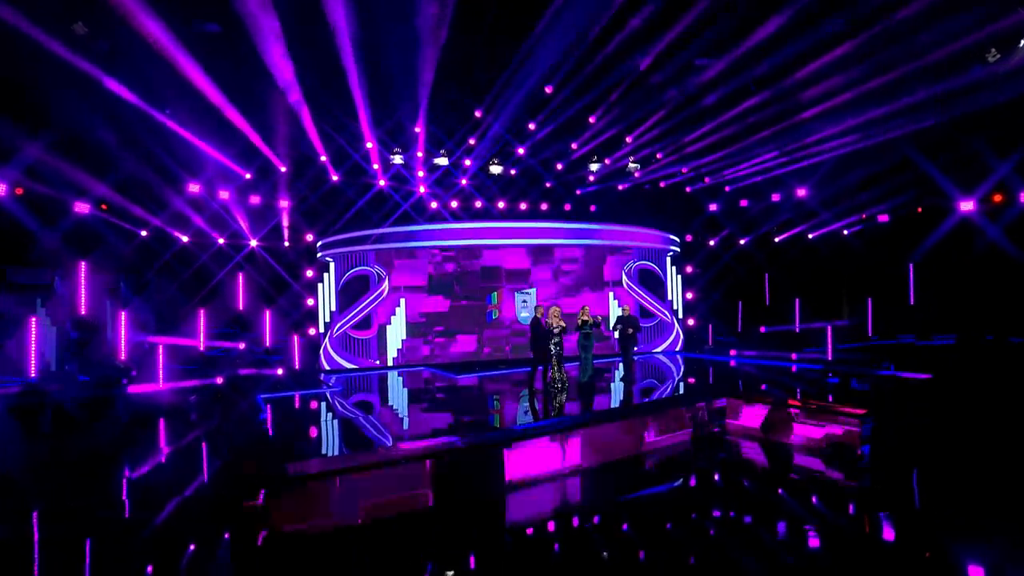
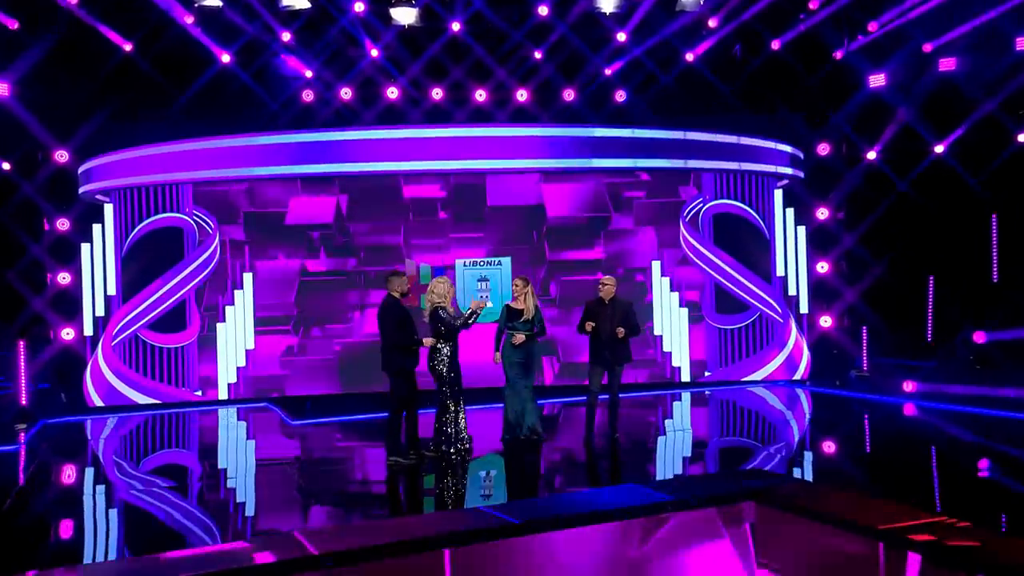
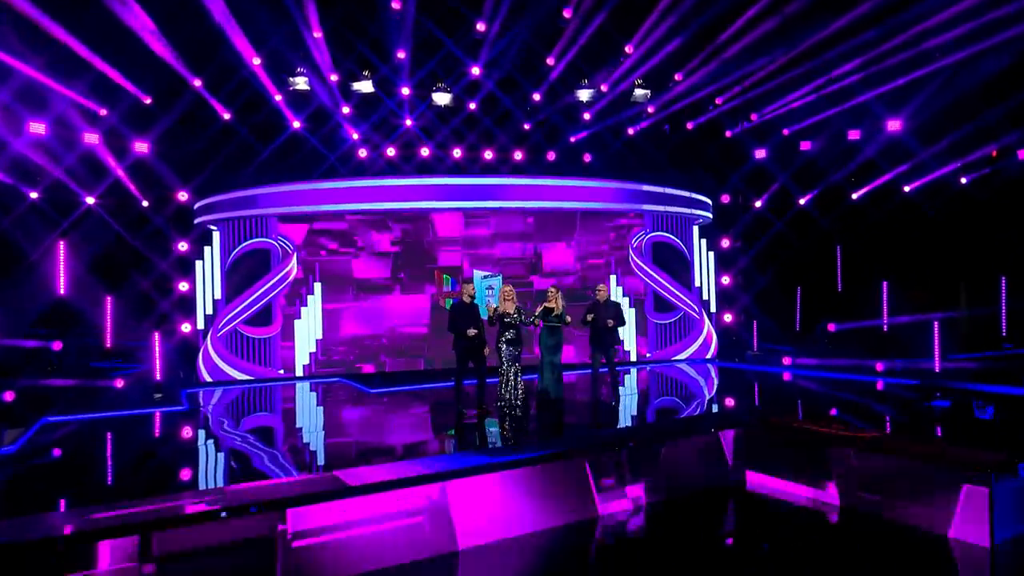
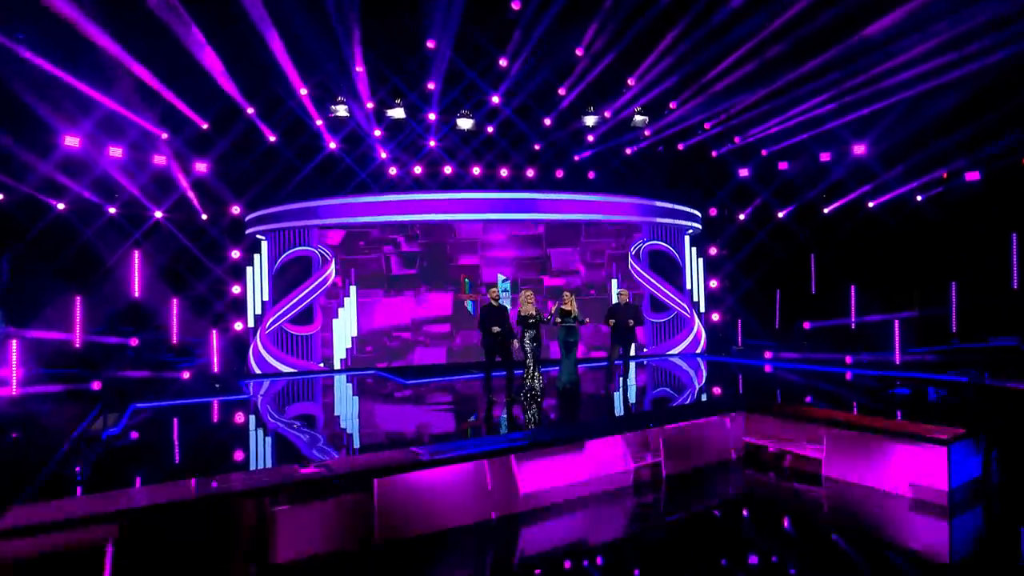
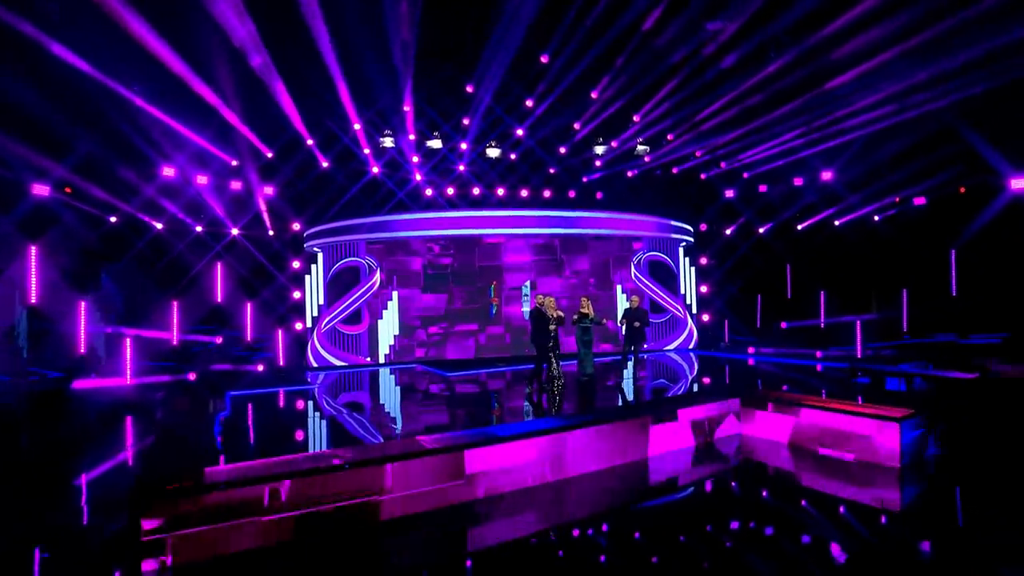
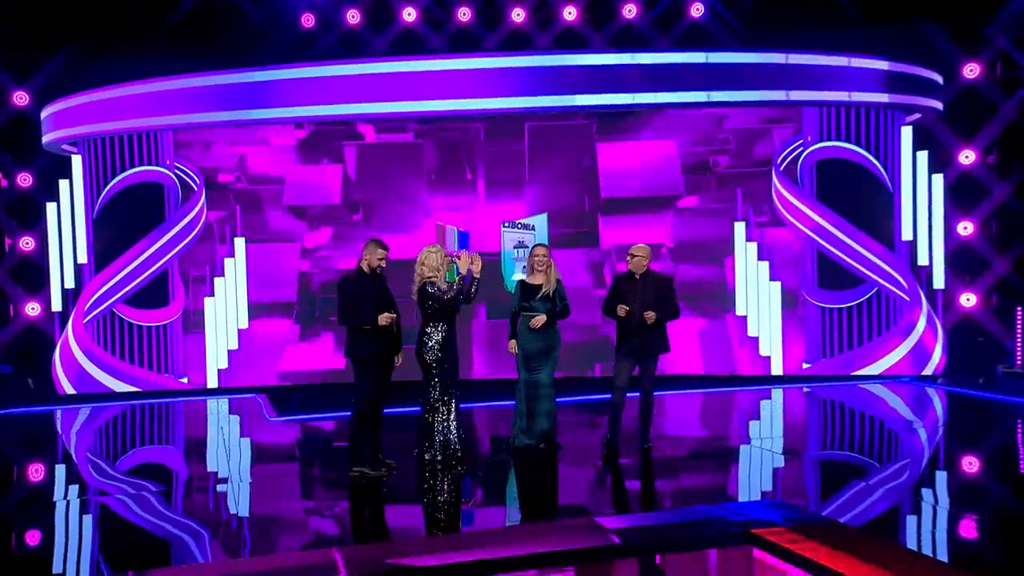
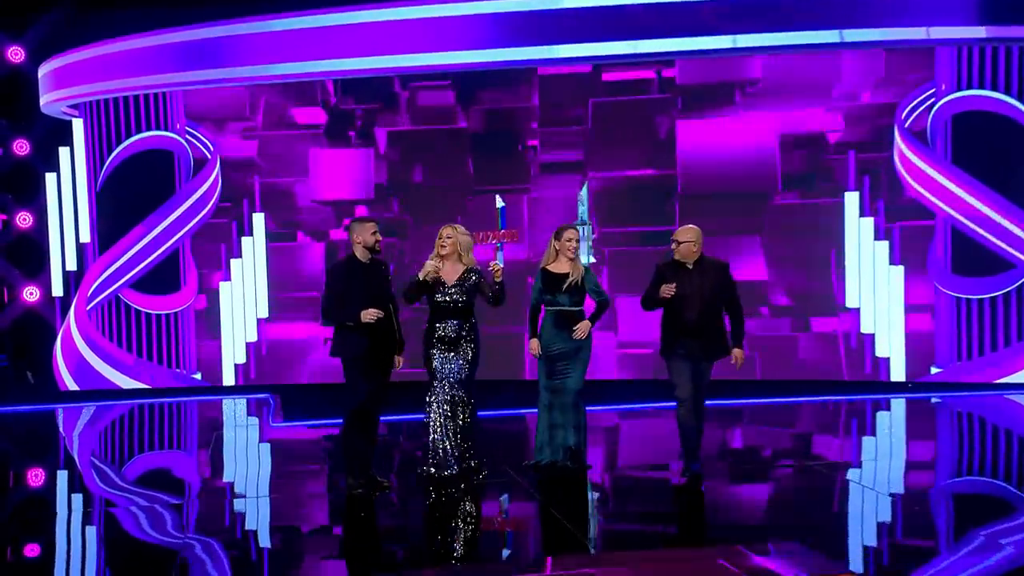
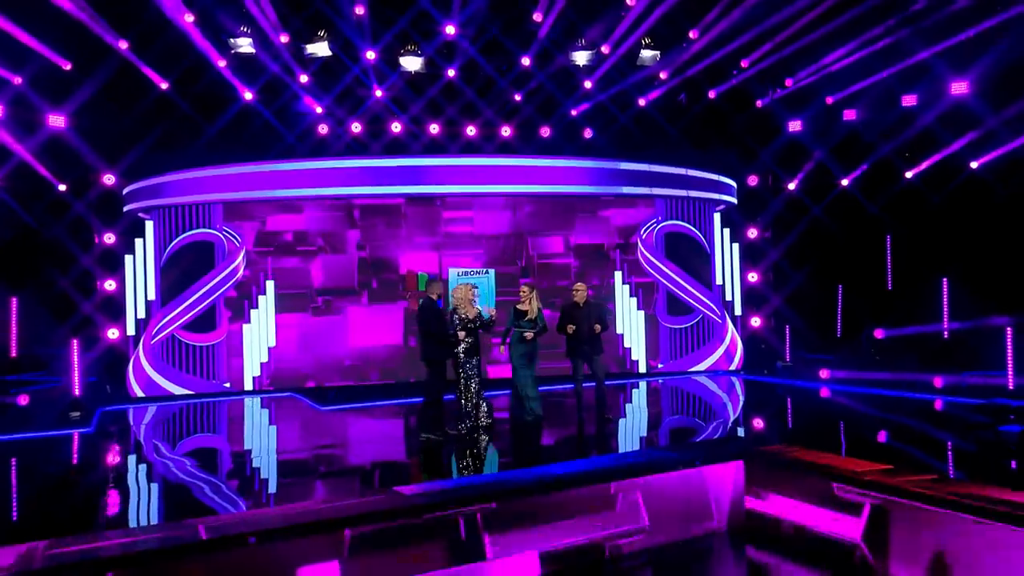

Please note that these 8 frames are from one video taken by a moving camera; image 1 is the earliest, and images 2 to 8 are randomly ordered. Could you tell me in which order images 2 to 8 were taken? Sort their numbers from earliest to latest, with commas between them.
5, 4, 3, 8, 2, 6, 7
